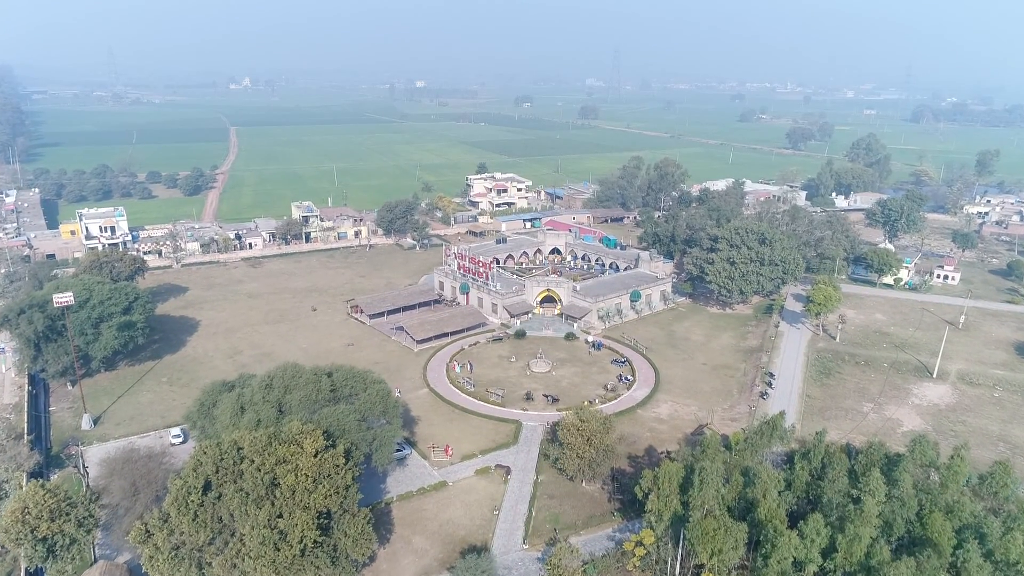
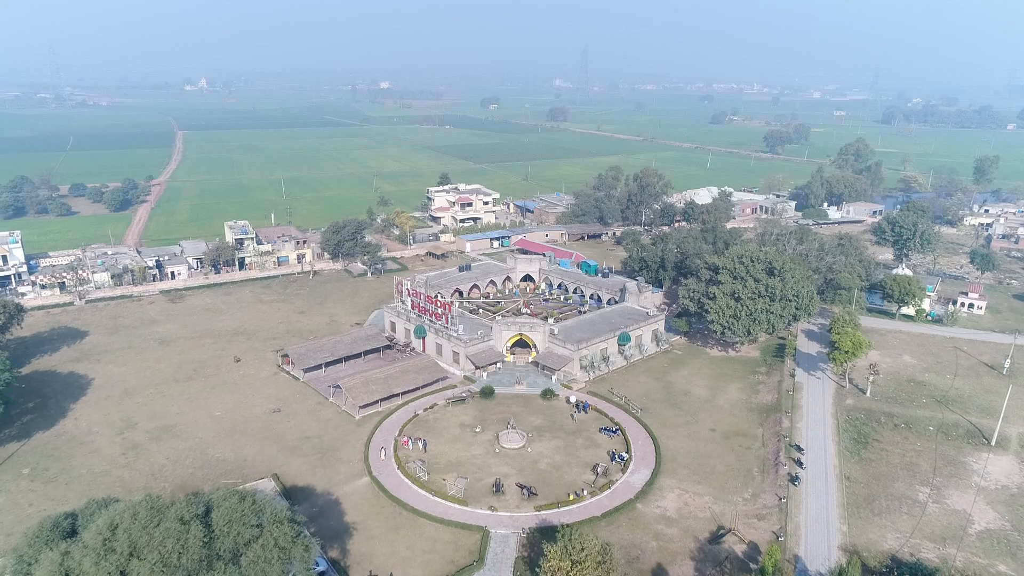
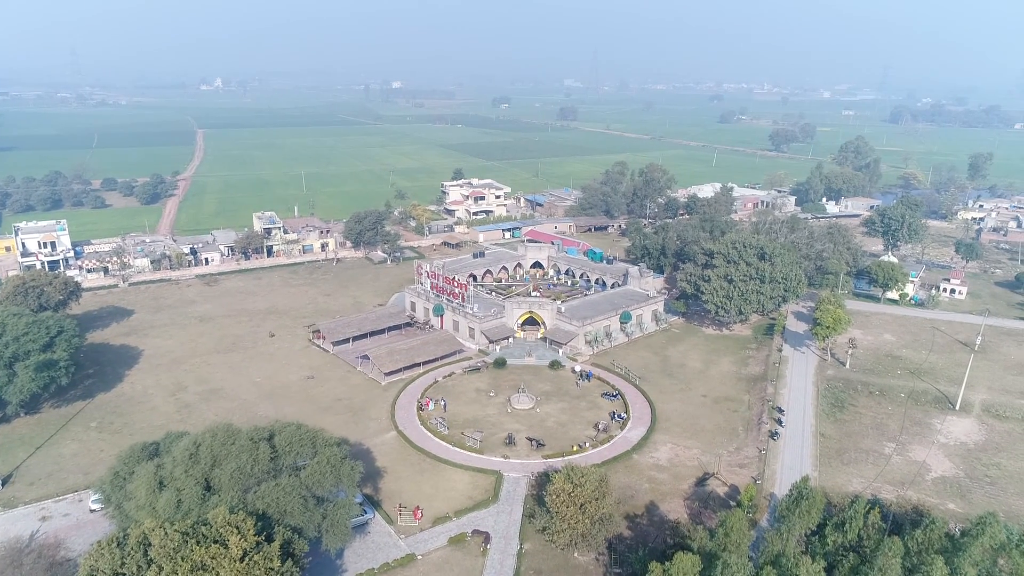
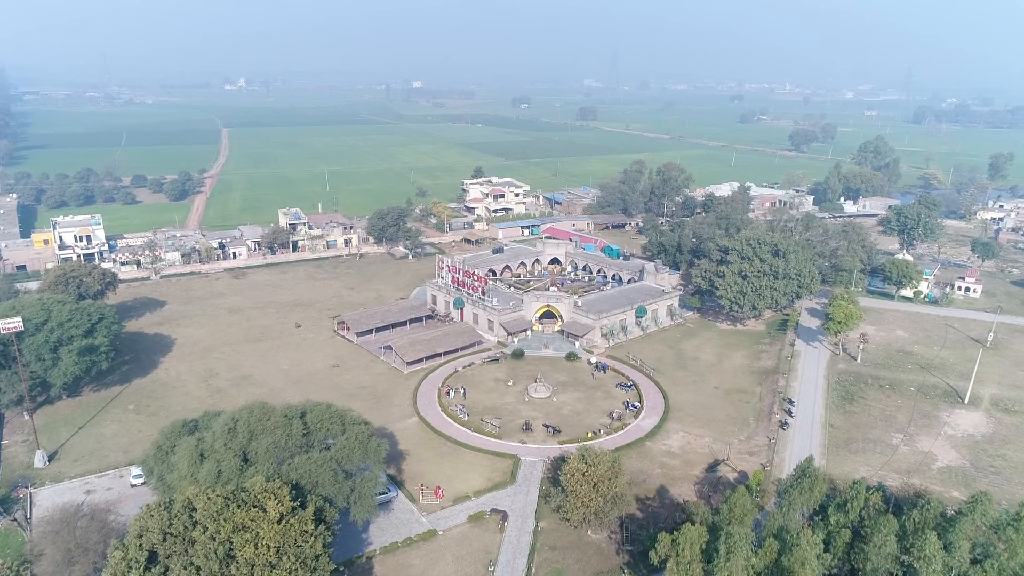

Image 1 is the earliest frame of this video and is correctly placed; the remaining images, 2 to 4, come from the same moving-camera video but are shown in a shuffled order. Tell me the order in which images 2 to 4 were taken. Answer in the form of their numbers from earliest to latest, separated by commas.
4, 3, 2
